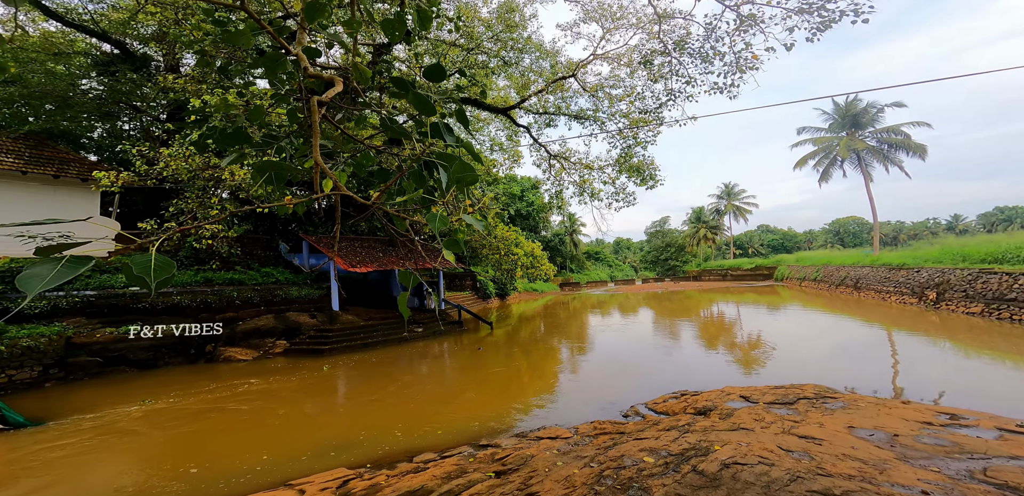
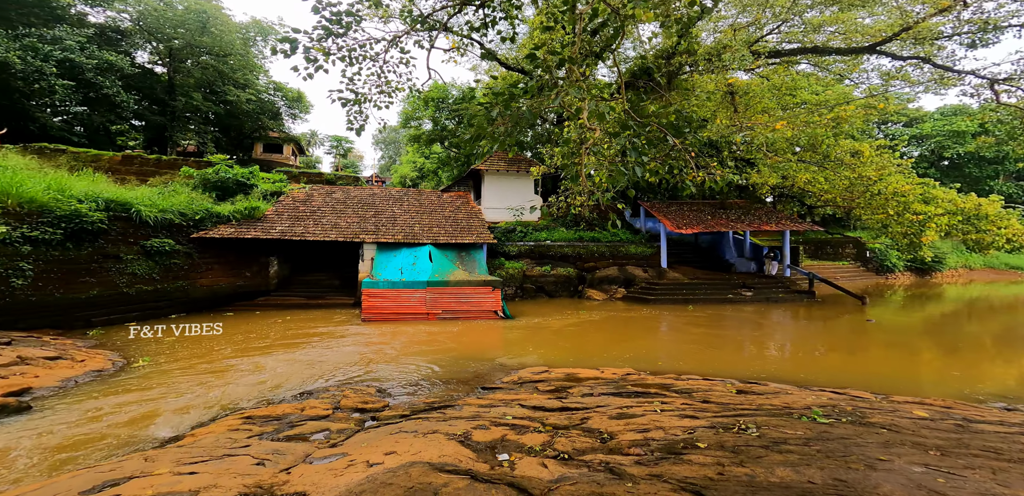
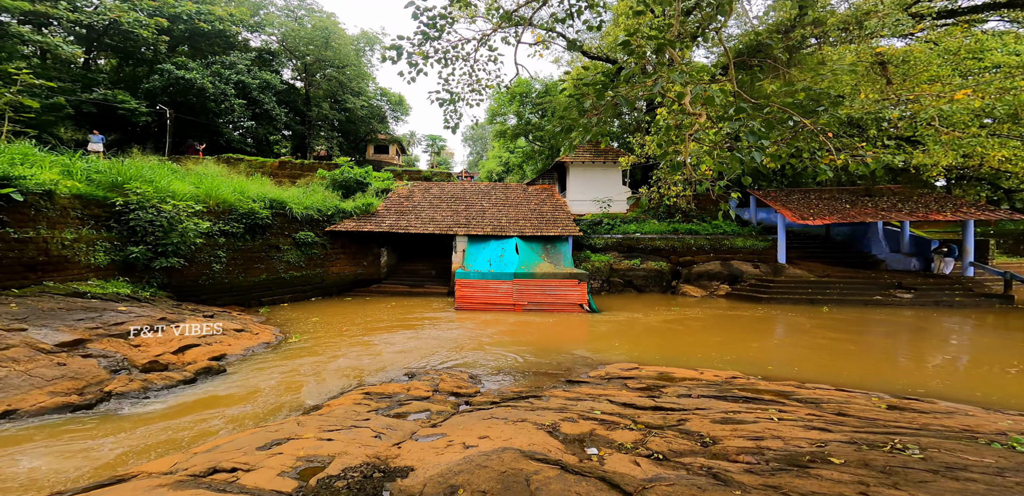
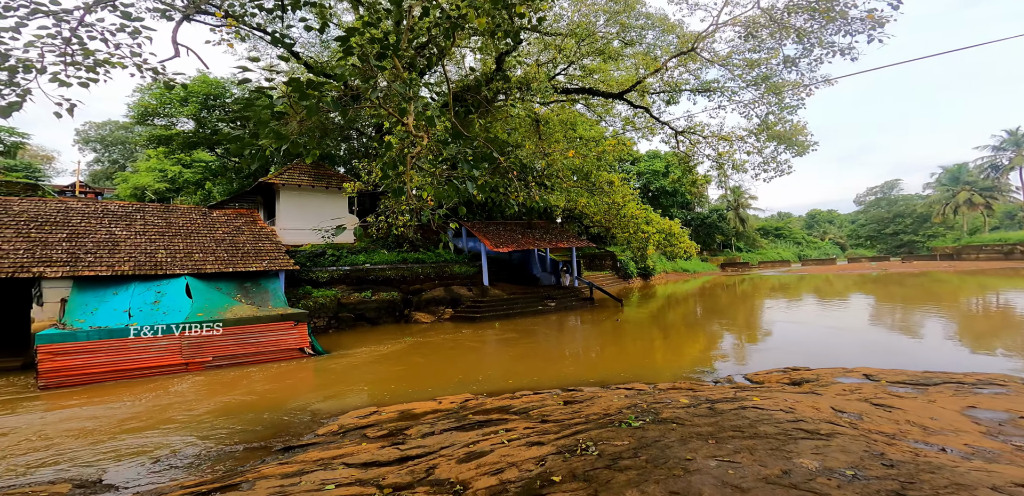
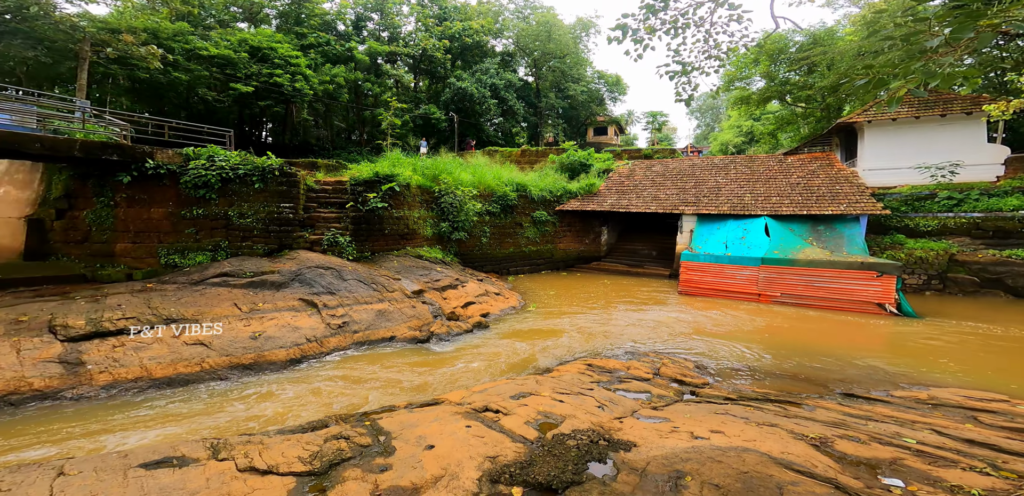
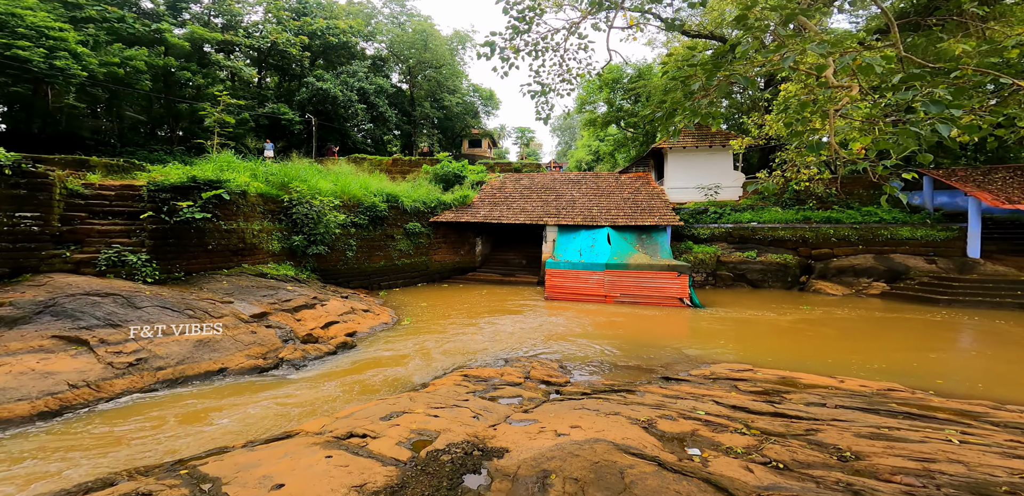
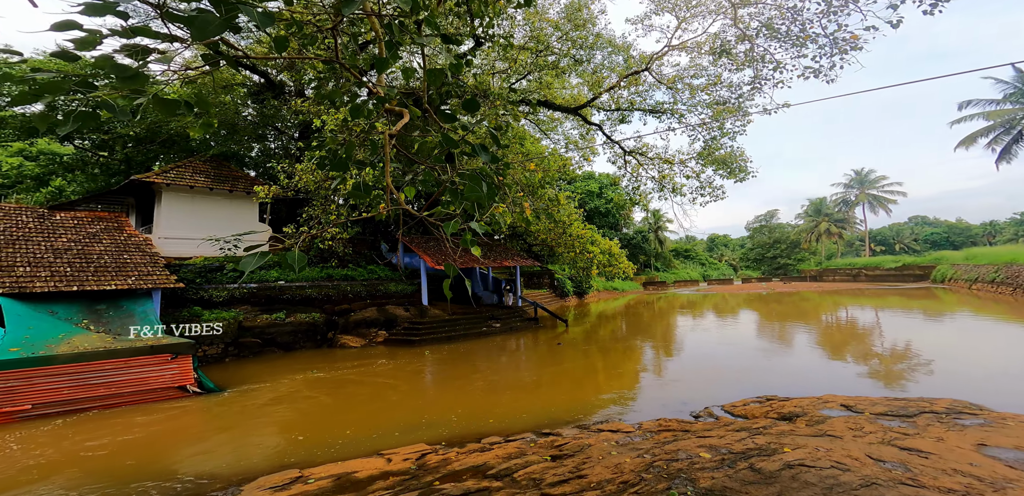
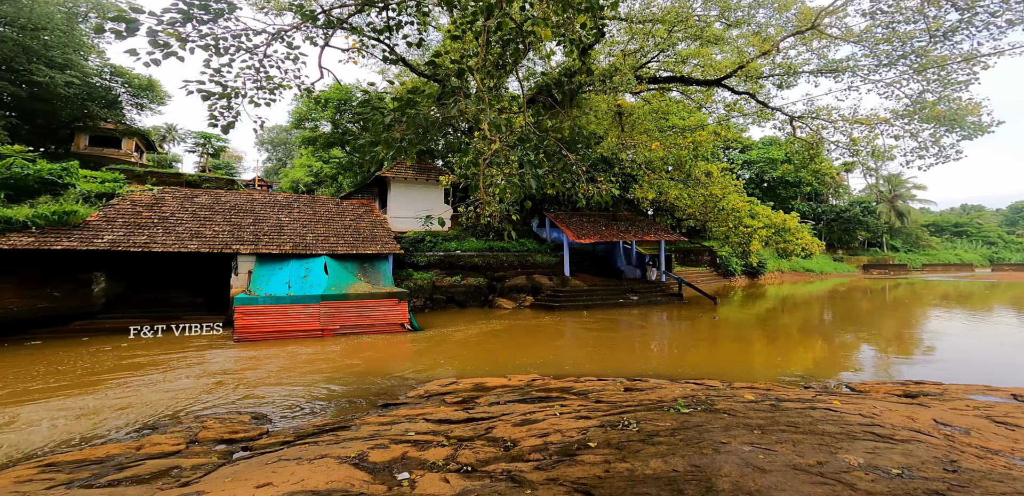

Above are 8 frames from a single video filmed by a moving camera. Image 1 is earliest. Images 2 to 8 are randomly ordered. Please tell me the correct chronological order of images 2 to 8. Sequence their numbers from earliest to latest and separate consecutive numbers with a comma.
7, 4, 8, 2, 3, 6, 5
